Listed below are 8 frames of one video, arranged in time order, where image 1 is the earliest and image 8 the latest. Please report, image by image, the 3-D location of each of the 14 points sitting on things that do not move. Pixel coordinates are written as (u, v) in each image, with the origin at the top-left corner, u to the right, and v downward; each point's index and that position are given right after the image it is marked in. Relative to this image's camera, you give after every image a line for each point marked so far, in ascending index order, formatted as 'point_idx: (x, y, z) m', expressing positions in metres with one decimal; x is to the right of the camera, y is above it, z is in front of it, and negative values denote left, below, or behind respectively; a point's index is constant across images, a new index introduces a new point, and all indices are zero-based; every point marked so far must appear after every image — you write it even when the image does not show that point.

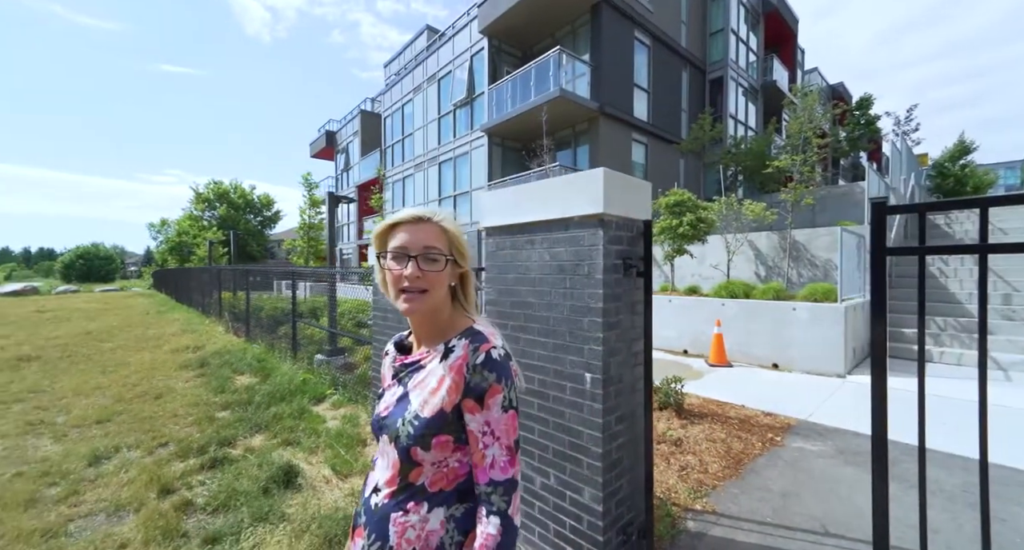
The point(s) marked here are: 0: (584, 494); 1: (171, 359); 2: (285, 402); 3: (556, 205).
0: (+0.4, -1.2, +2.3) m
1: (-6.9, -2.2, +8.9) m
2: (-2.8, -1.7, +5.6) m
3: (+0.2, +0.4, +2.4) m
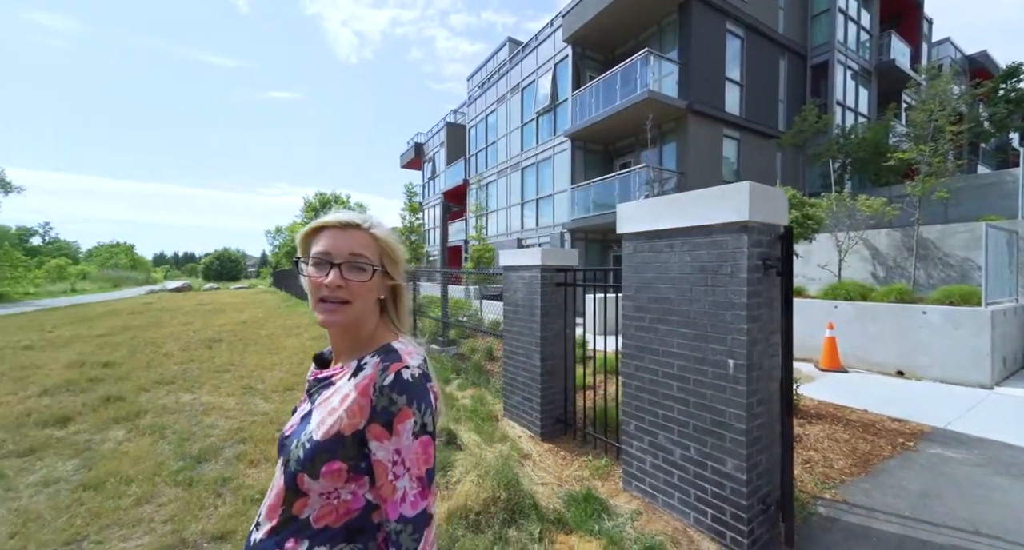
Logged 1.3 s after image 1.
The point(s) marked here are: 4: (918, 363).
0: (+1.3, -1.1, +2.7) m
1: (-4.7, -2.1, +10.5) m
2: (-1.2, -1.7, +6.5) m
3: (+1.2, +0.4, +2.8) m
4: (+6.0, -1.3, +6.6) m
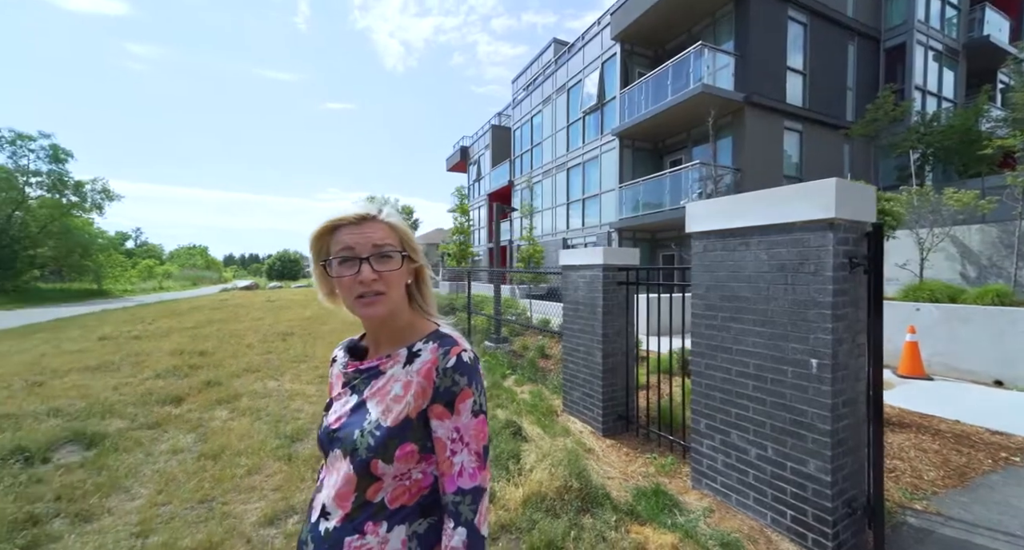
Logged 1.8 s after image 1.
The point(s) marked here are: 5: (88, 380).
0: (+1.7, -1.1, +2.6) m
1: (-3.4, -2.1, +11.0) m
2: (-0.4, -1.7, +6.7) m
3: (+1.6, +0.4, +2.7) m
4: (+6.8, -1.3, +6.0) m
5: (-6.1, -1.6, +6.4) m
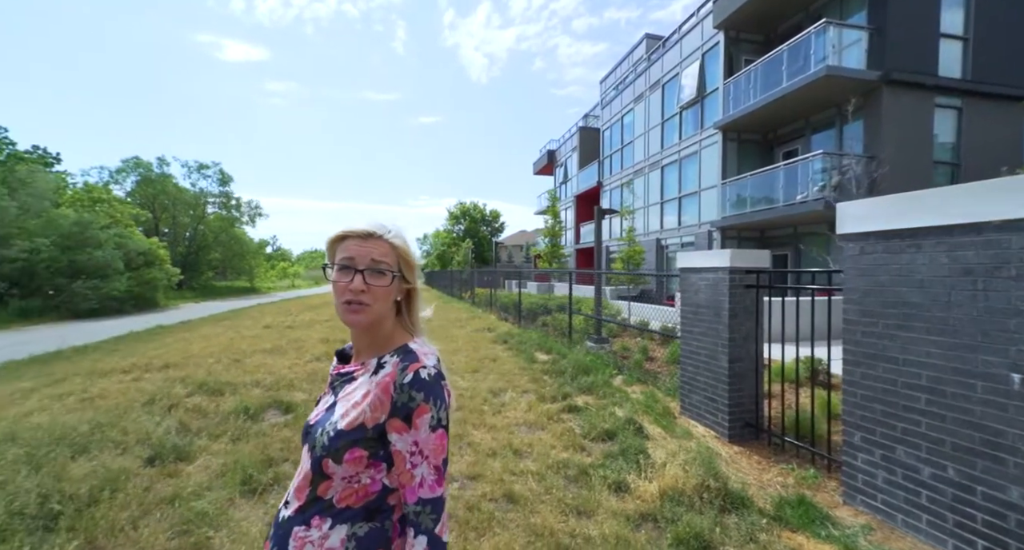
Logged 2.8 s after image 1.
0: (+2.6, -1.1, +2.4) m
1: (-0.8, -2.1, +11.6) m
2: (+1.3, -1.7, +6.8) m
3: (+2.5, +0.4, +2.5) m
4: (+8.2, -1.4, +4.7) m
5: (-4.3, -1.5, +7.7) m
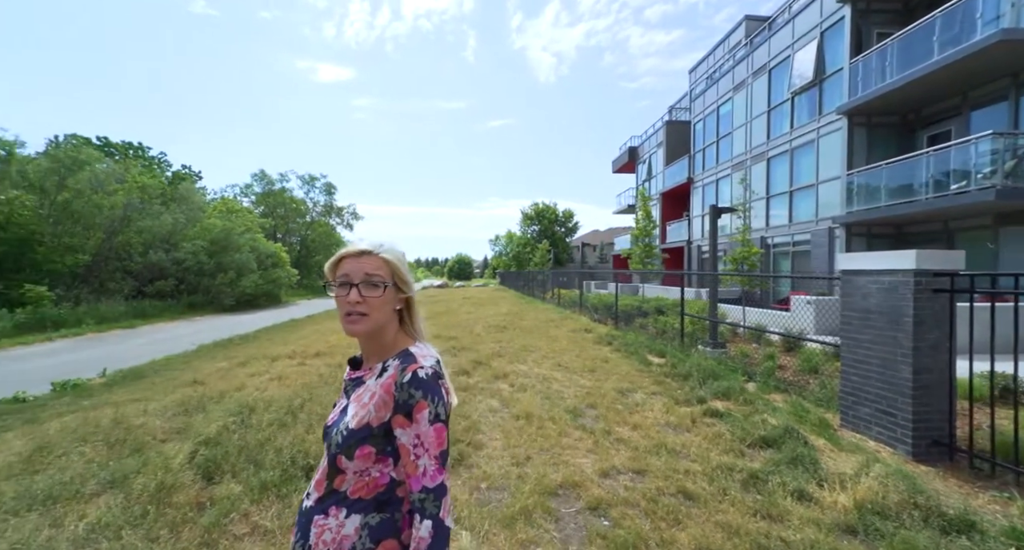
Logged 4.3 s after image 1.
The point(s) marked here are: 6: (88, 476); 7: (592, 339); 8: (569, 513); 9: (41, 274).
0: (+3.7, -1.2, +1.9) m
1: (+2.1, -2.1, +11.6) m
2: (+3.2, -1.7, +6.5) m
3: (+3.6, +0.4, +2.1) m
4: (+9.6, -1.5, +3.1) m
5: (-2.1, -1.5, +8.5) m
6: (-2.9, -1.3, +3.0) m
7: (+2.6, -2.1, +14.6) m
8: (+0.3, -1.6, +2.9) m
9: (-18.5, +0.1, +17.3) m
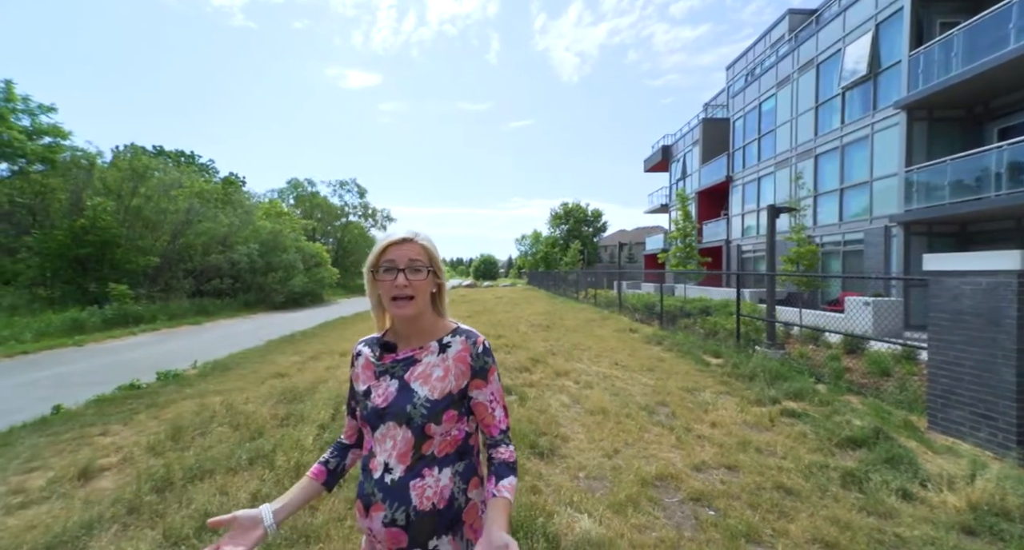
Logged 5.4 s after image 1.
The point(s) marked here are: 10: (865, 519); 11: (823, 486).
0: (+4.3, -1.1, +1.8) m
1: (+3.5, -2.1, +11.6) m
2: (+4.2, -1.7, +6.4) m
3: (+4.3, +0.4, +1.9) m
4: (+10.3, -1.4, +2.5) m
5: (-1.0, -1.5, +8.7) m
6: (-2.1, -1.3, +3.3) m
7: (+4.2, -2.1, +14.5) m
8: (+1.1, -1.6, +3.0) m
9: (-16.6, +0.1, +18.8) m
10: (+2.2, -1.5, +2.8) m
11: (+2.3, -1.6, +3.4) m
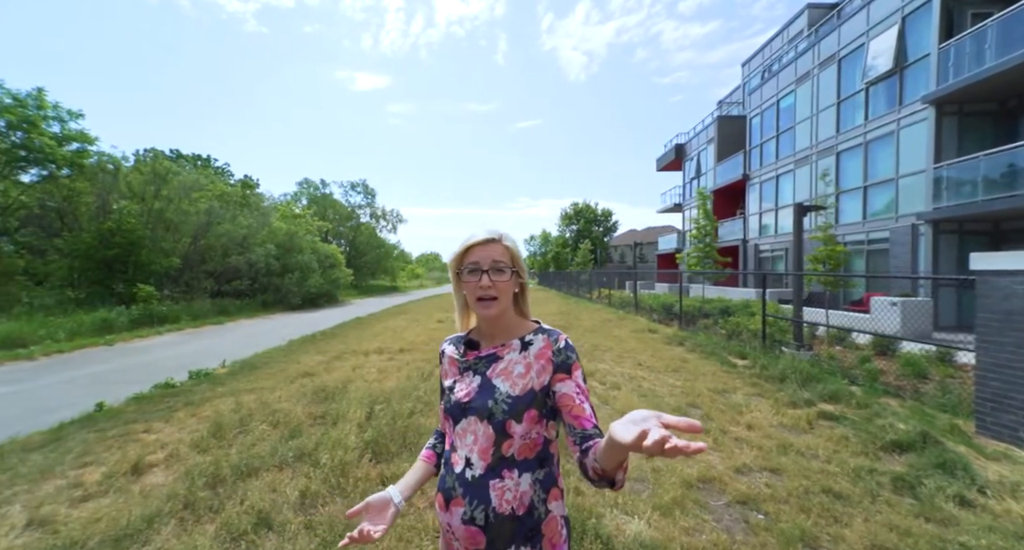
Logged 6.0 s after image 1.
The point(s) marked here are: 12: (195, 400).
0: (+4.5, -1.1, +1.6) m
1: (+4.0, -2.1, +11.4) m
2: (+4.6, -1.7, +6.2) m
3: (+4.5, +0.4, +1.8) m
4: (+10.6, -1.4, +2.2) m
5: (-0.5, -1.5, +8.7) m
6: (-1.8, -1.3, +3.4) m
7: (+4.8, -2.1, +14.4) m
8: (+1.4, -1.5, +3.0) m
9: (-15.9, 0.0, +19.3) m
10: (+2.5, -1.5, +2.7) m
11: (+2.6, -1.6, +3.2) m
12: (-3.9, -1.5, +5.5) m
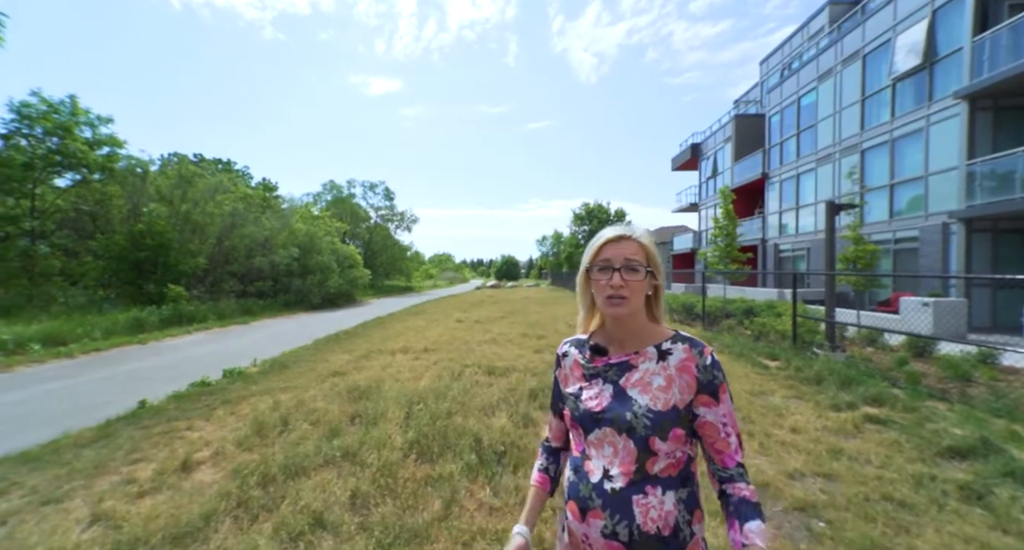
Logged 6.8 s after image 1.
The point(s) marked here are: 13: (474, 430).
0: (+4.8, -1.1, +1.4) m
1: (+4.6, -2.1, +11.2) m
2: (+5.0, -1.6, +6.0) m
3: (+4.8, +0.4, +1.6) m
4: (+10.9, -1.4, +1.7) m
5: (0.0, -1.5, +8.7) m
6: (-1.5, -1.3, +3.4) m
7: (+5.5, -2.1, +14.1) m
8: (+1.7, -1.5, +2.9) m
9: (-15.0, 0.0, +19.8) m
10: (+2.8, -1.5, +2.6) m
11: (+3.0, -1.6, +3.1) m
12: (-3.5, -1.5, +5.6) m
13: (-0.3, -1.3, +3.7) m
